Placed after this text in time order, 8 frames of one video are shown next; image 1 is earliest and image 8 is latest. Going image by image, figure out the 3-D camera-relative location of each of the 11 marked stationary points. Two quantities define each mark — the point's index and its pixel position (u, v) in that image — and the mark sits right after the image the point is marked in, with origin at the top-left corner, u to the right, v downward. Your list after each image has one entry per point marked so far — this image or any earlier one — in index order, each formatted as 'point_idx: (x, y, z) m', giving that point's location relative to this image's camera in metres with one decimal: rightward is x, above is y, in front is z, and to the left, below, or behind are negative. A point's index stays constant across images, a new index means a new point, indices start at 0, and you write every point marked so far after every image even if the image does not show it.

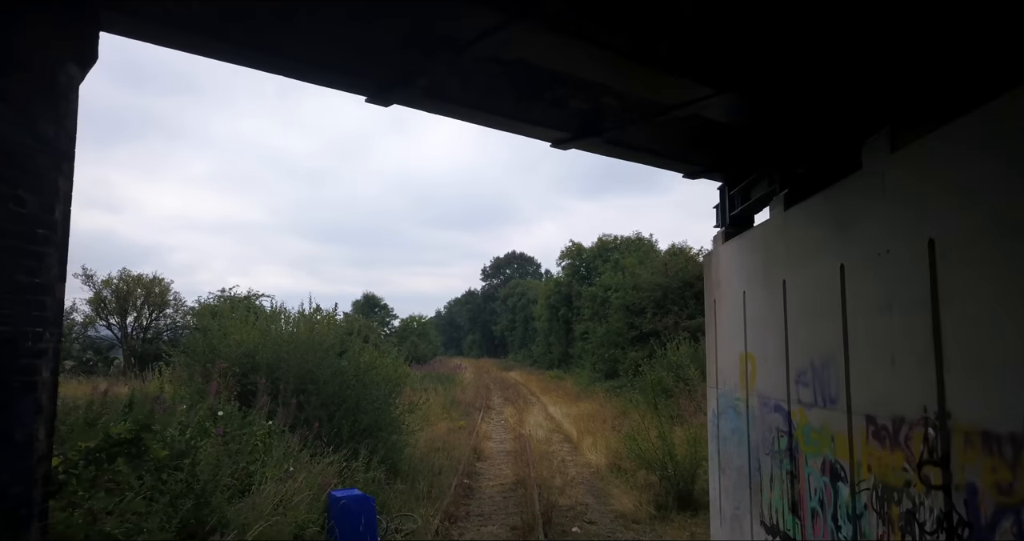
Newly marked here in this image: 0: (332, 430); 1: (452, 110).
0: (-3.0, -2.7, +10.7) m
1: (-0.5, +1.4, +5.7) m
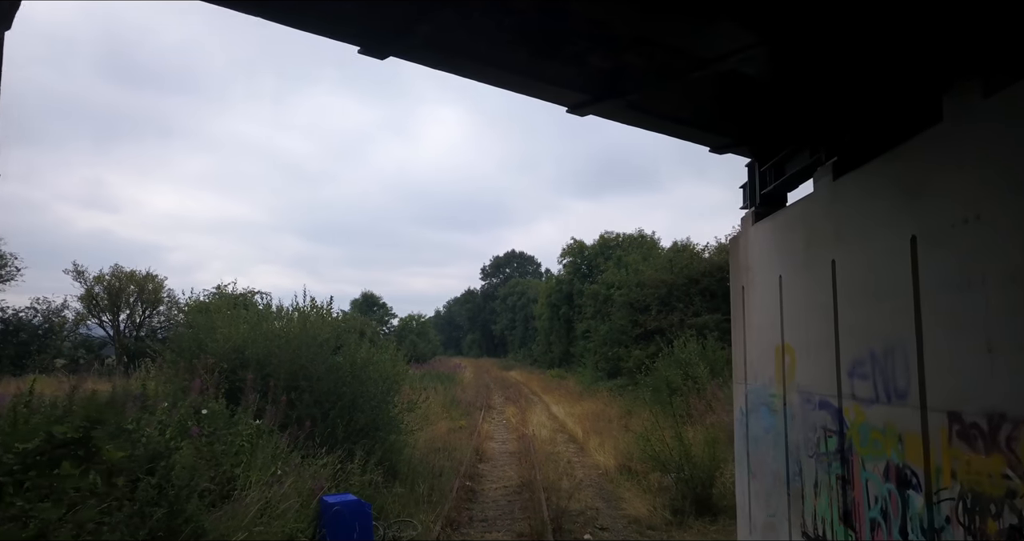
0: (-2.9, -2.5, +10.0) m
1: (-0.4, +1.6, +5.1) m
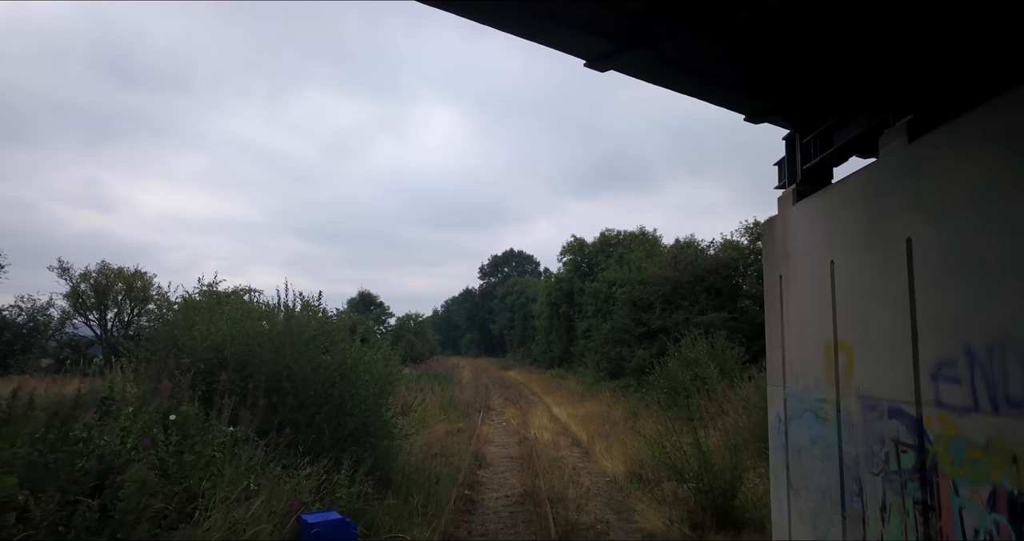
0: (-2.9, -2.4, +9.1) m
1: (-0.4, +1.7, +4.2) m
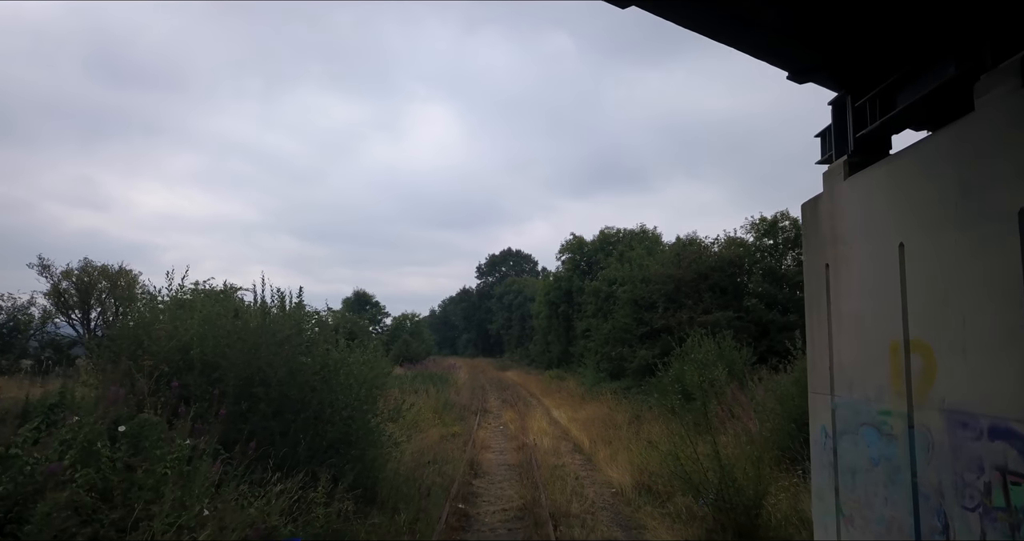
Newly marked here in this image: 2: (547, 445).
0: (-2.9, -2.3, +8.2) m
1: (-0.4, +1.8, +3.3) m
2: (+0.8, -4.2, +15.6) m
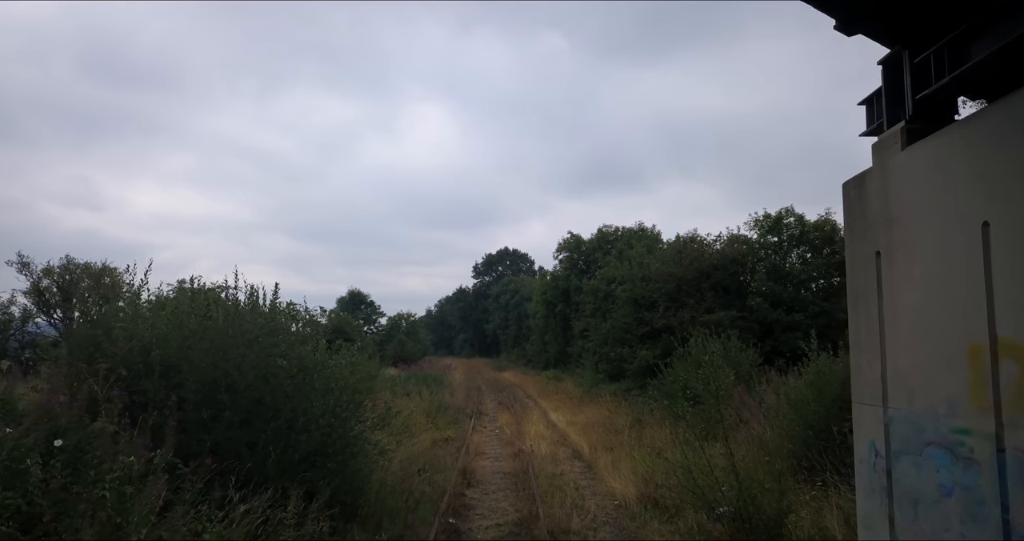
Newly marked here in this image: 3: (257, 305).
0: (-3.0, -2.2, +7.4) m
1: (-0.4, +1.9, +2.5) m
2: (+0.7, -4.2, +14.8) m
3: (-3.4, -0.5, +8.7) m
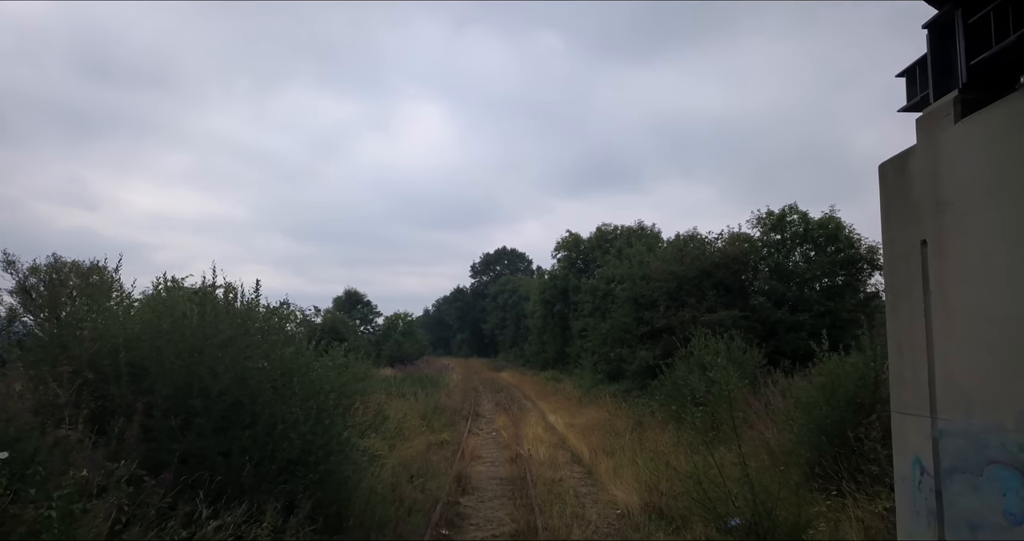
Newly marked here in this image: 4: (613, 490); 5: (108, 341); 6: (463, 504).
0: (-3.0, -2.1, +6.8) m
1: (-0.4, +2.0, +1.9) m
2: (+0.7, -4.1, +14.3) m
3: (-3.5, -0.4, +8.1) m
4: (+1.7, -3.6, +10.6) m
5: (-4.4, -0.8, +6.9) m
6: (-0.8, -3.9, +10.8) m
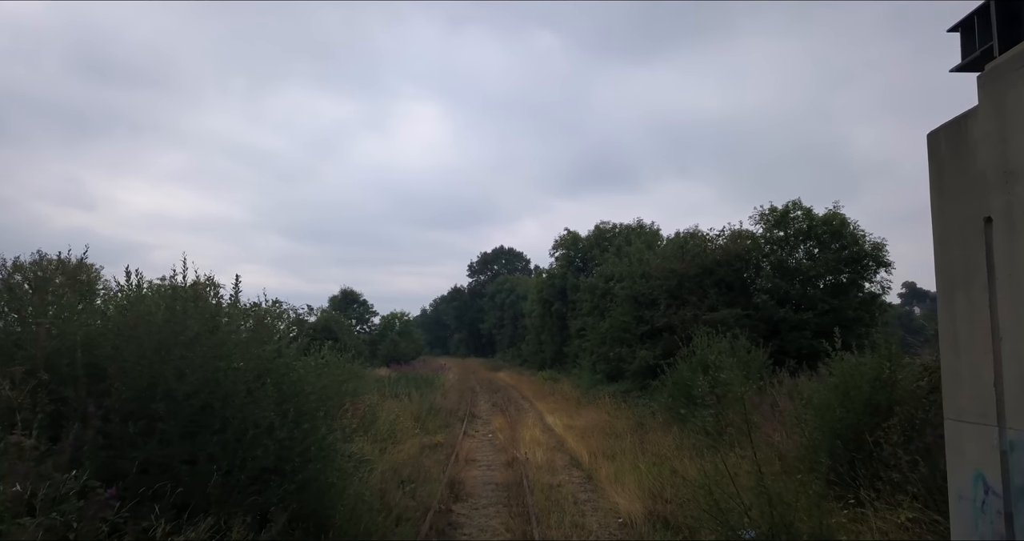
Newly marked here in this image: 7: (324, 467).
0: (-3.1, -2.0, +6.2) m
1: (-0.5, +2.1, +1.3) m
2: (+0.6, -4.0, +13.7) m
3: (-3.5, -0.3, +7.5) m
4: (+1.6, -3.5, +10.0) m
5: (-4.4, -0.7, +6.3) m
6: (-0.9, -3.9, +10.2) m
7: (-2.2, -2.3, +7.3) m
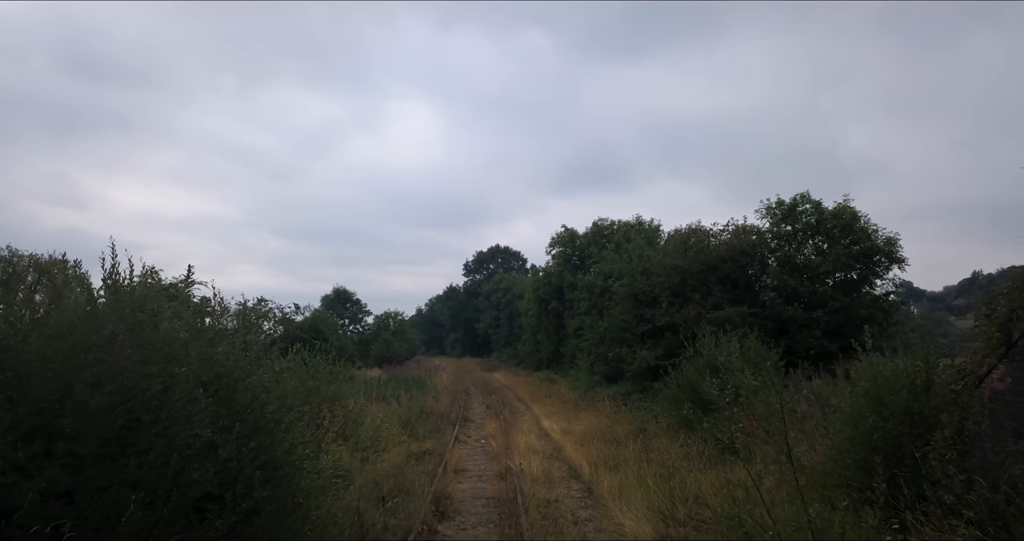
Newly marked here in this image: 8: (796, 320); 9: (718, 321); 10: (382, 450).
0: (-3.1, -1.9, +5.1) m
1: (-0.5, +2.2, +0.2) m
2: (+0.5, -3.9, +12.5) m
3: (-3.6, -0.2, +6.3) m
4: (+1.5, -3.4, +8.9) m
5: (-4.5, -0.6, +5.2) m
6: (-1.0, -3.7, +9.1) m
7: (-2.3, -2.2, +6.1) m
8: (+8.8, -1.5, +19.8) m
9: (+6.5, -1.6, +20.0) m
10: (-2.6, -3.7, +13.0) m
